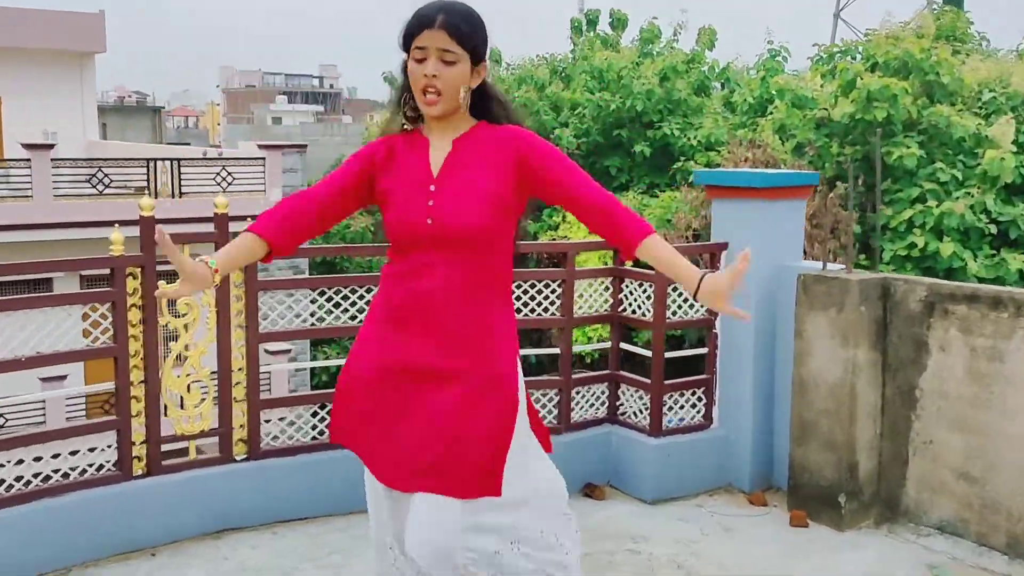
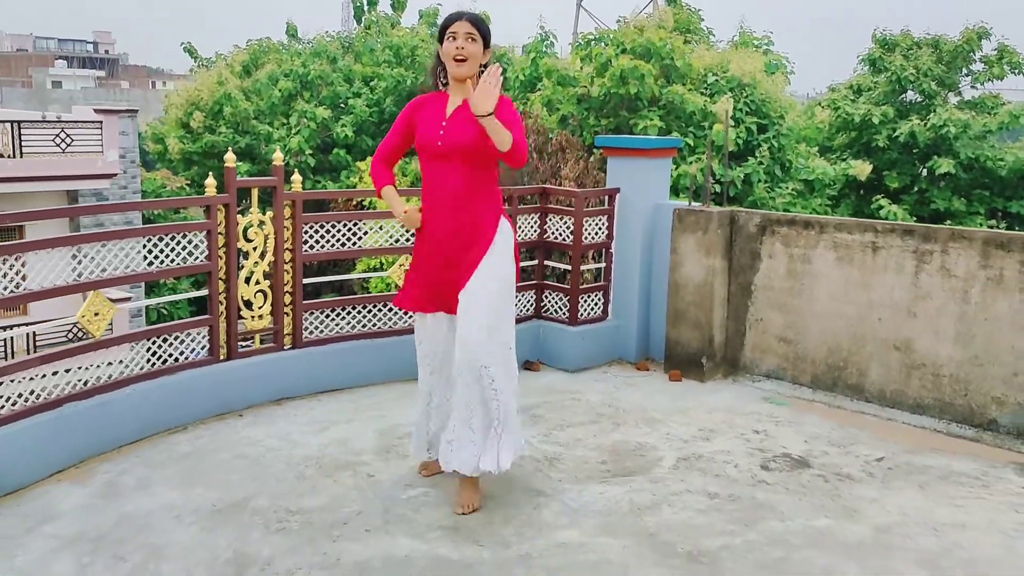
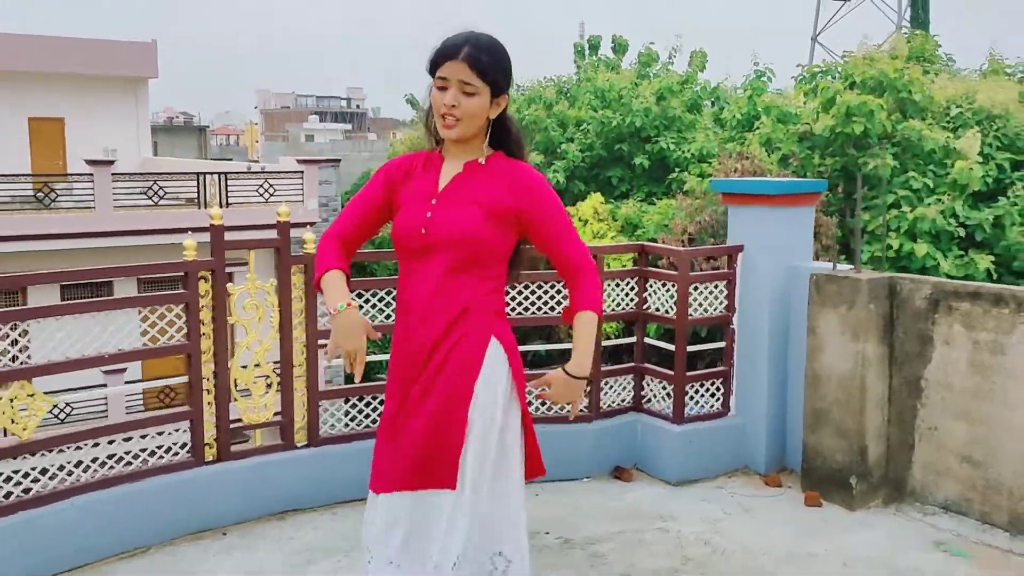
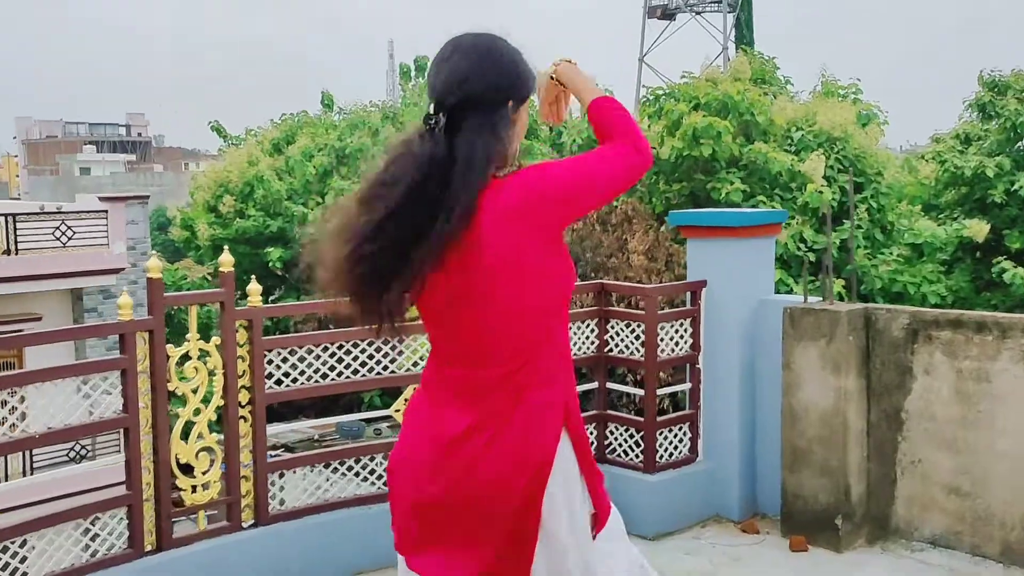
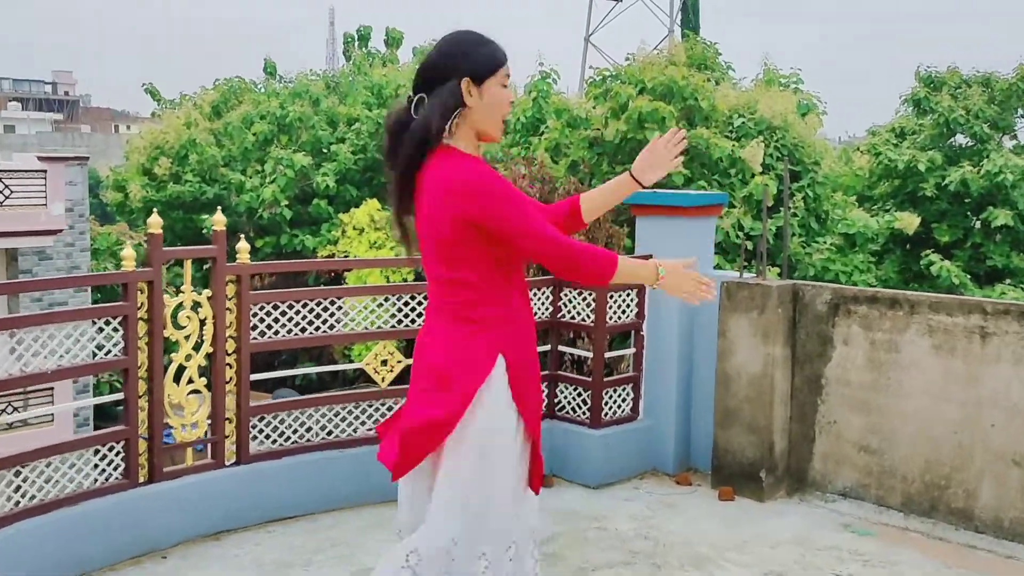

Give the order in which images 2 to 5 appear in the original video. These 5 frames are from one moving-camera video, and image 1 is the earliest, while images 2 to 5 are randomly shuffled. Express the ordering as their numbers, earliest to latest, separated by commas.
3, 4, 5, 2
